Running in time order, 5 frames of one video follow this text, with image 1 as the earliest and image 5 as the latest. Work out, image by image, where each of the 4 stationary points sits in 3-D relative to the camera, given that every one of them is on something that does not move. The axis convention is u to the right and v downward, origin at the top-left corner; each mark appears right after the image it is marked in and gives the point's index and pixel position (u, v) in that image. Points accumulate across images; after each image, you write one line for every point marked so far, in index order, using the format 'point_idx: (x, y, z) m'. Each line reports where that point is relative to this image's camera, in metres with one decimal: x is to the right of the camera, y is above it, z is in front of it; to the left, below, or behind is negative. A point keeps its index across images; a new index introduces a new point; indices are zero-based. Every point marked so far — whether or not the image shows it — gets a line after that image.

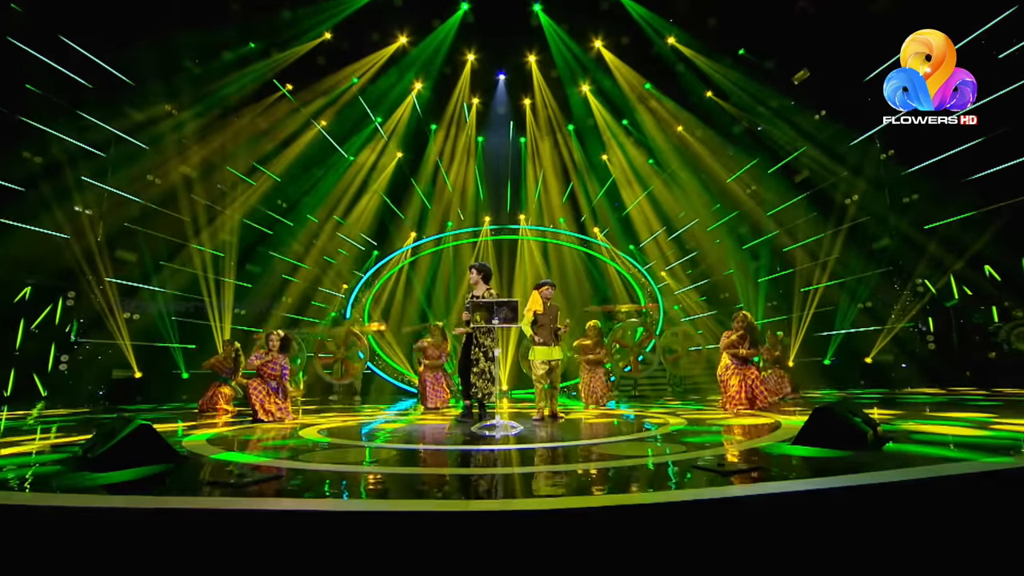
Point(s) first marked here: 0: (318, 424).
0: (-2.7, -2.0, +7.9) m
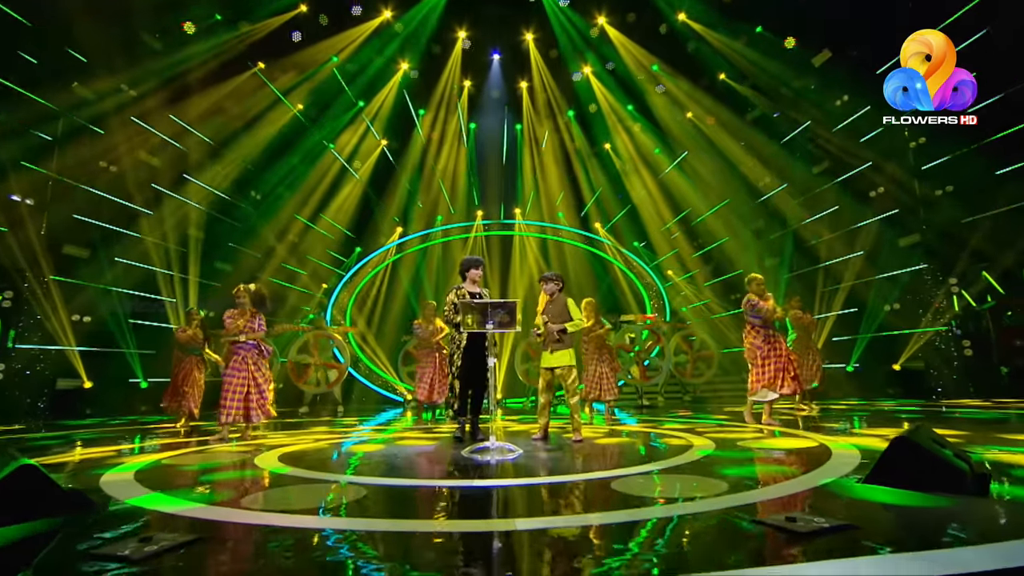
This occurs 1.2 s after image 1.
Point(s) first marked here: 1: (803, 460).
0: (-2.7, -2.0, +6.8) m
1: (+2.8, -1.7, +5.5) m
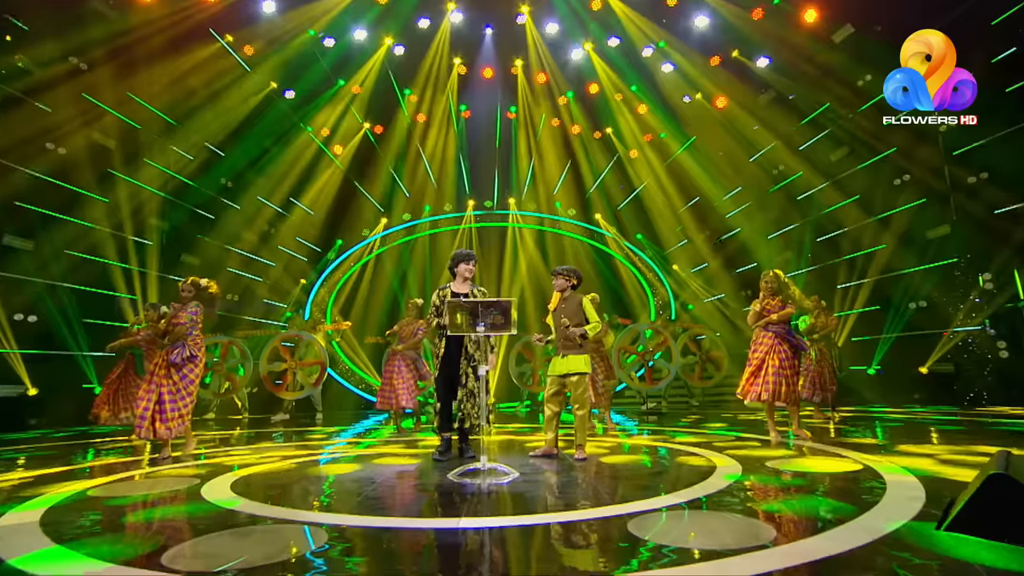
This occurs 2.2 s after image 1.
0: (-2.8, -2.0, +5.9) m
1: (+2.8, -1.7, +4.7) m
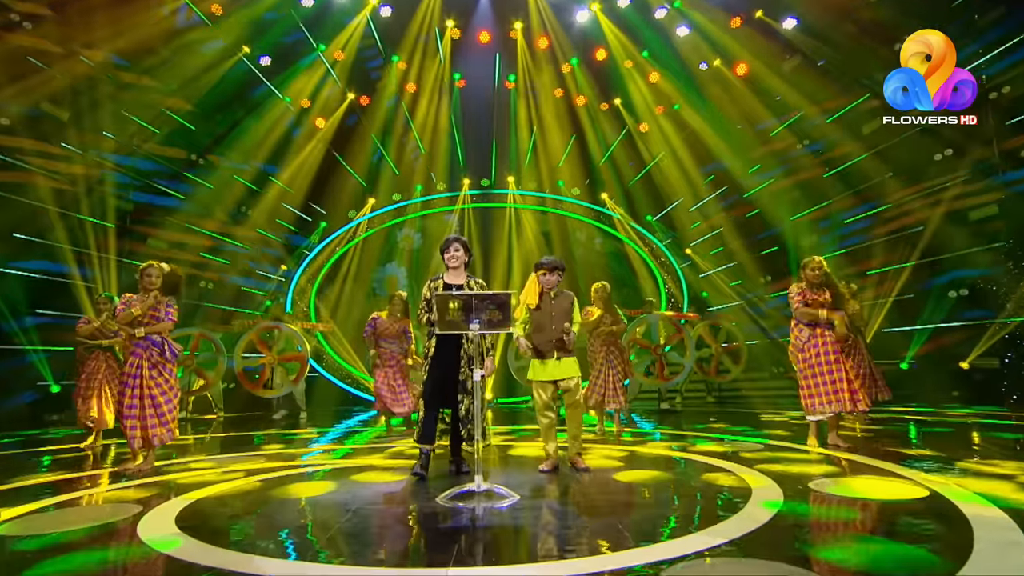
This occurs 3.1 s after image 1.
0: (-2.8, -1.9, +5.0) m
1: (+2.8, -1.6, +3.8) m
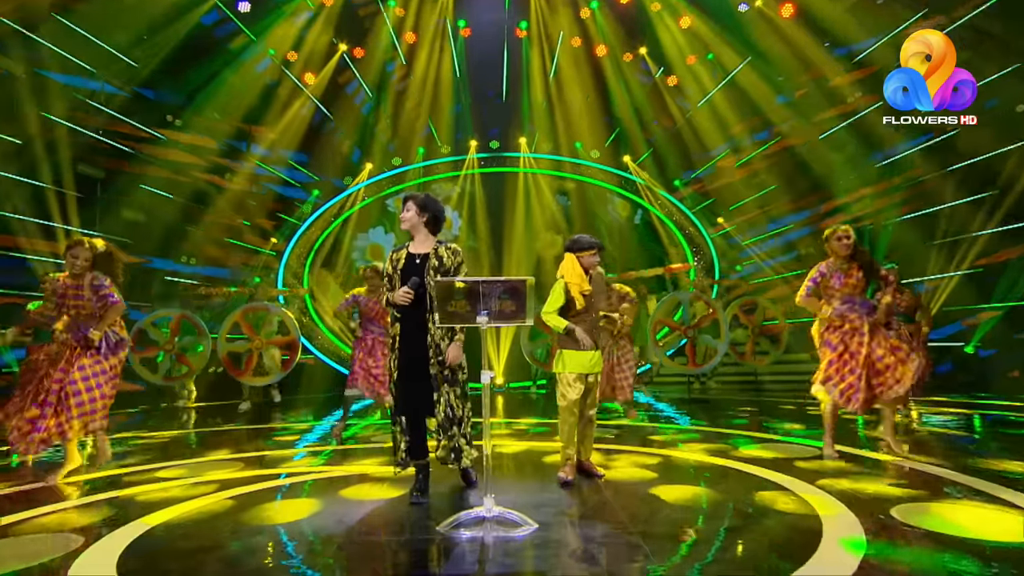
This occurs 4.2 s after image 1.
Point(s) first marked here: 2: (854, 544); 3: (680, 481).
0: (-2.7, -1.8, +4.2) m
1: (+2.9, -1.6, +2.9) m
2: (+2.2, -1.6, +3.7) m
3: (+1.5, -1.7, +5.1) m
